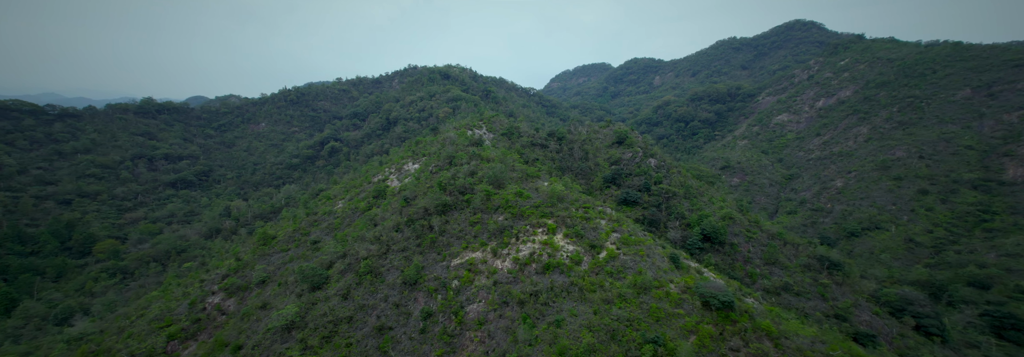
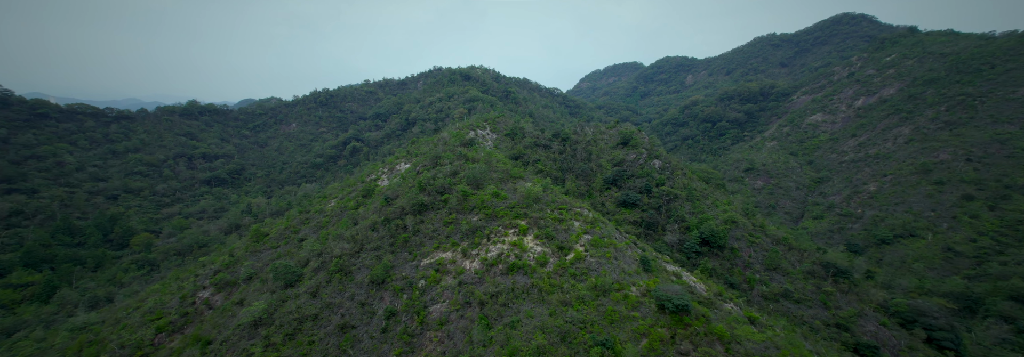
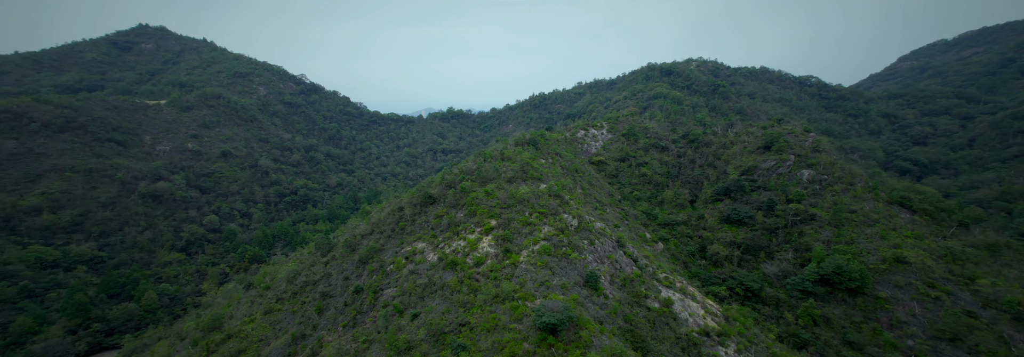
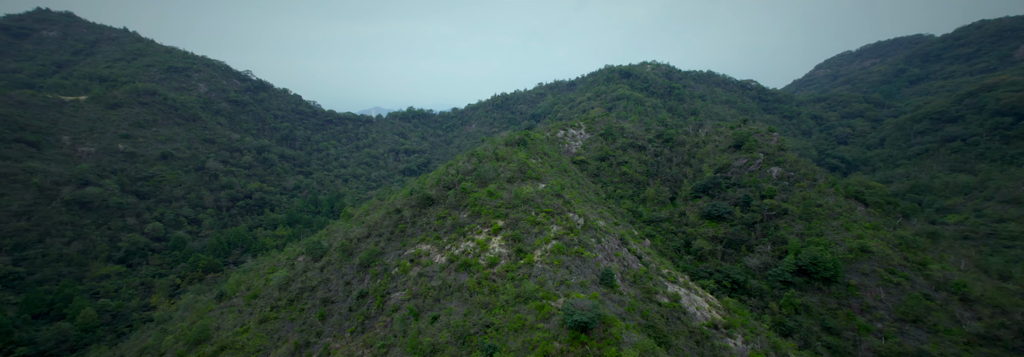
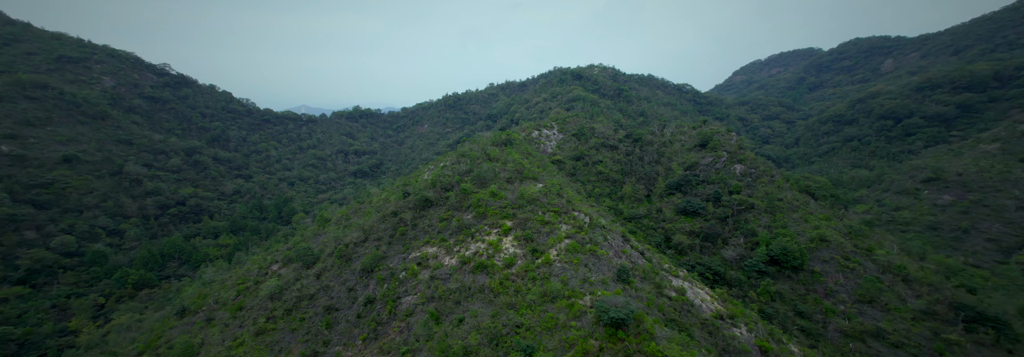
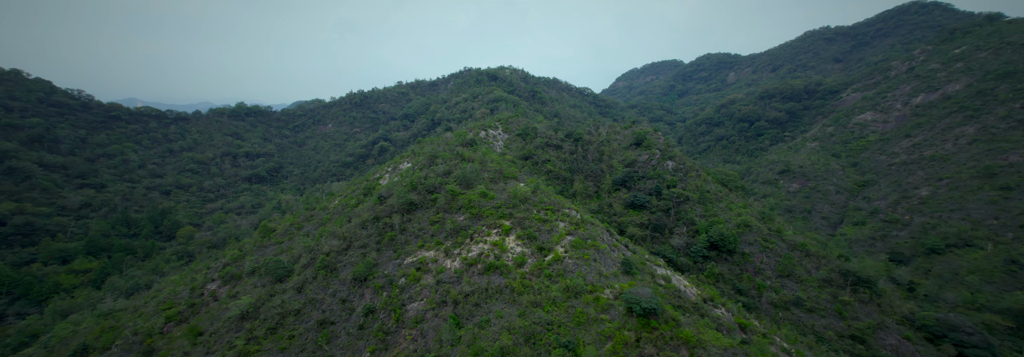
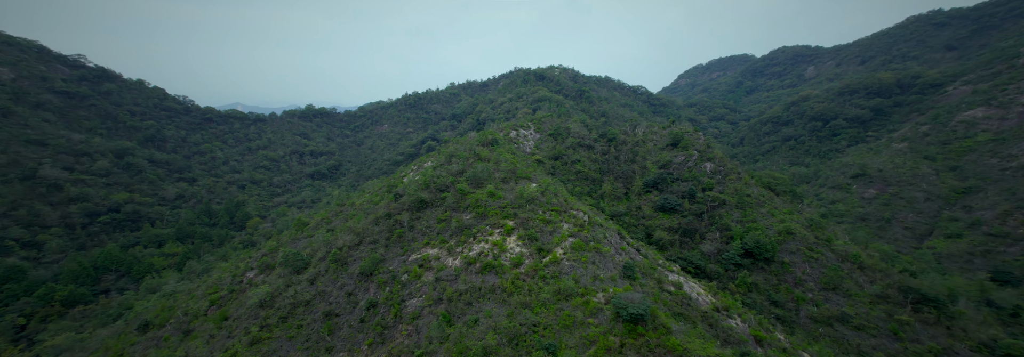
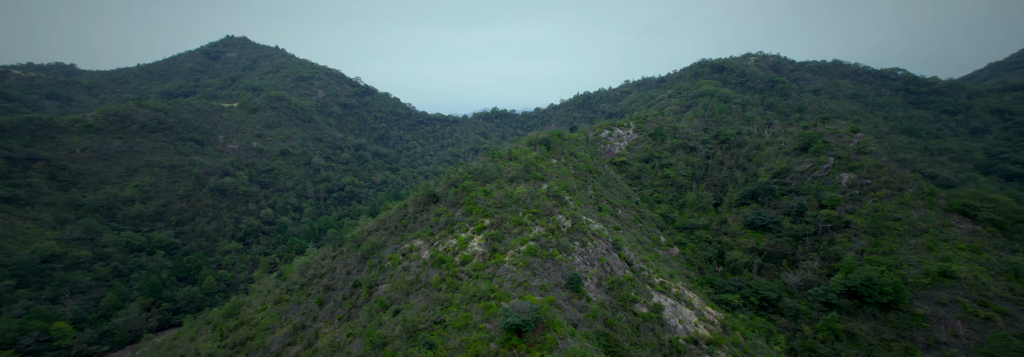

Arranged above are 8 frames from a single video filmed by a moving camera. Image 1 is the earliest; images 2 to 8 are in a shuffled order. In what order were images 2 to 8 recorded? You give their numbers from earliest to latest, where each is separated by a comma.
2, 6, 7, 5, 4, 3, 8
